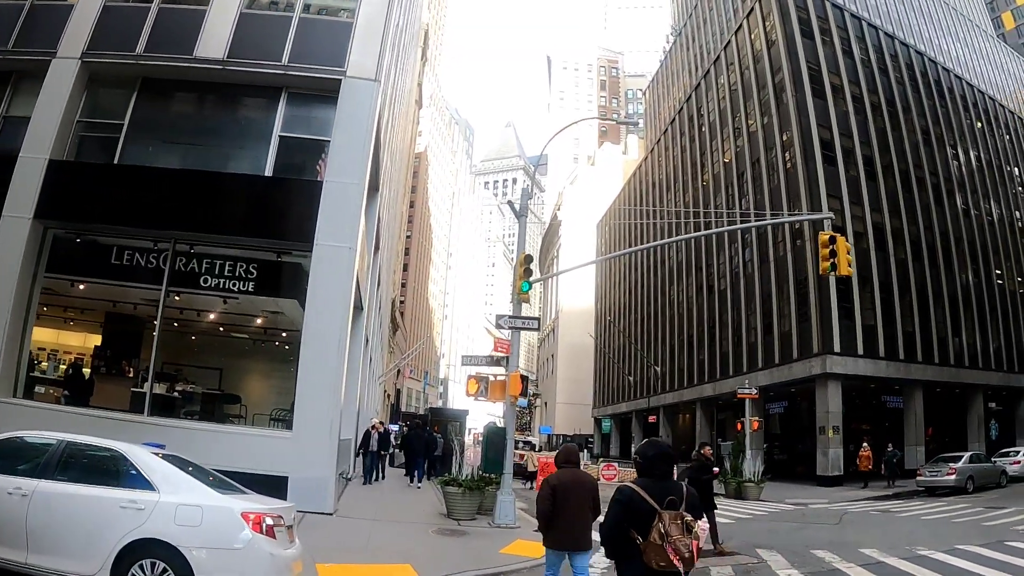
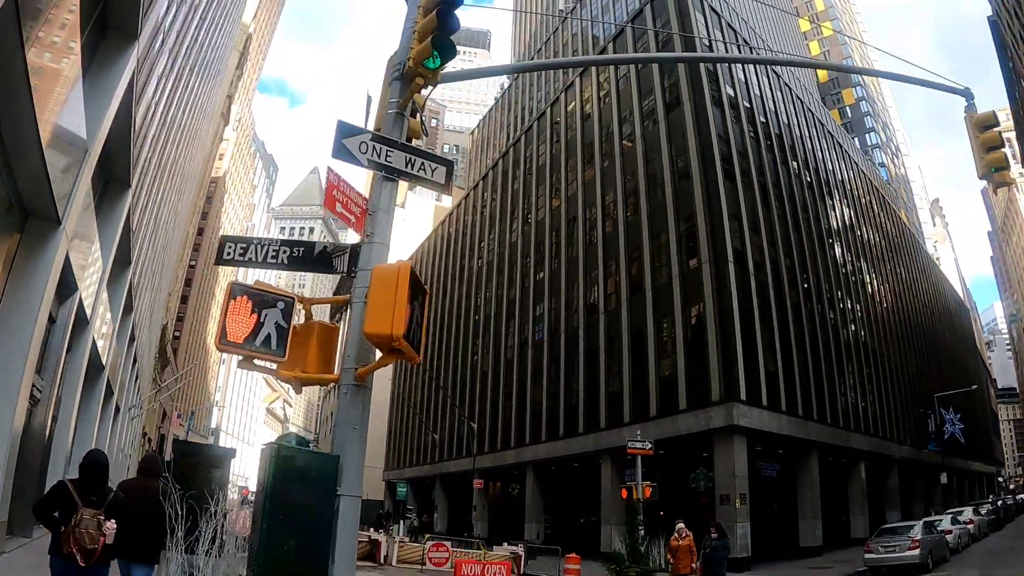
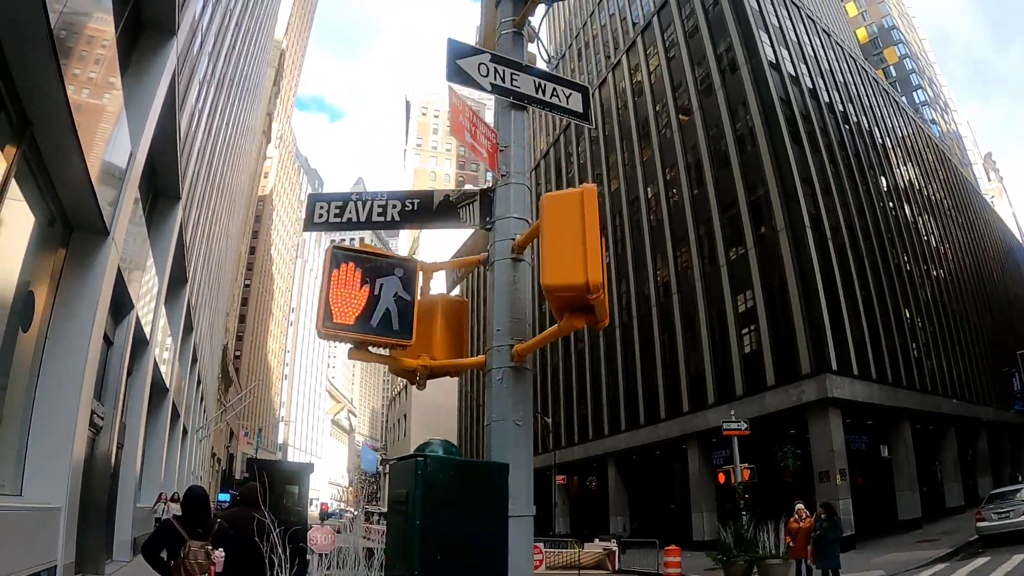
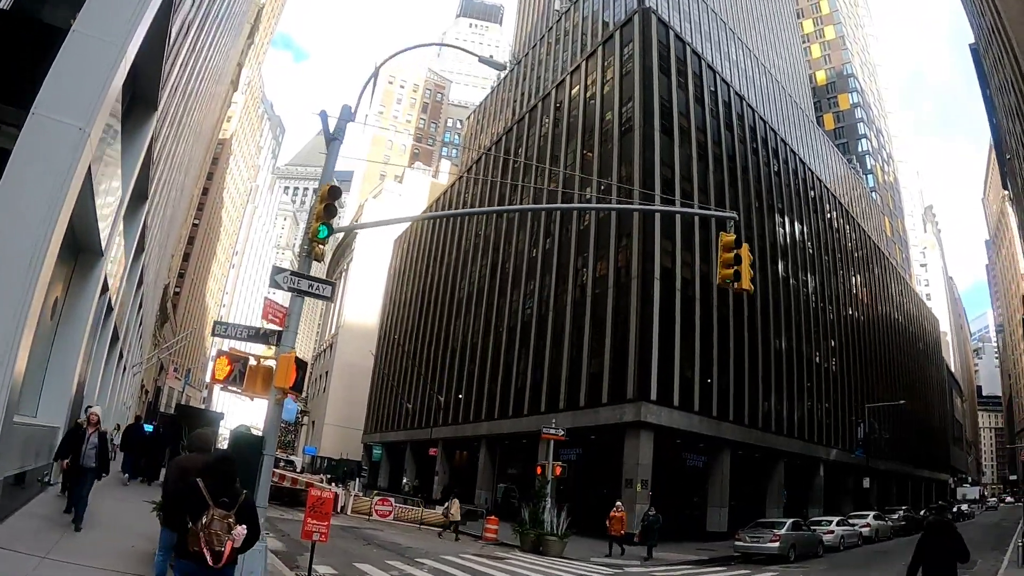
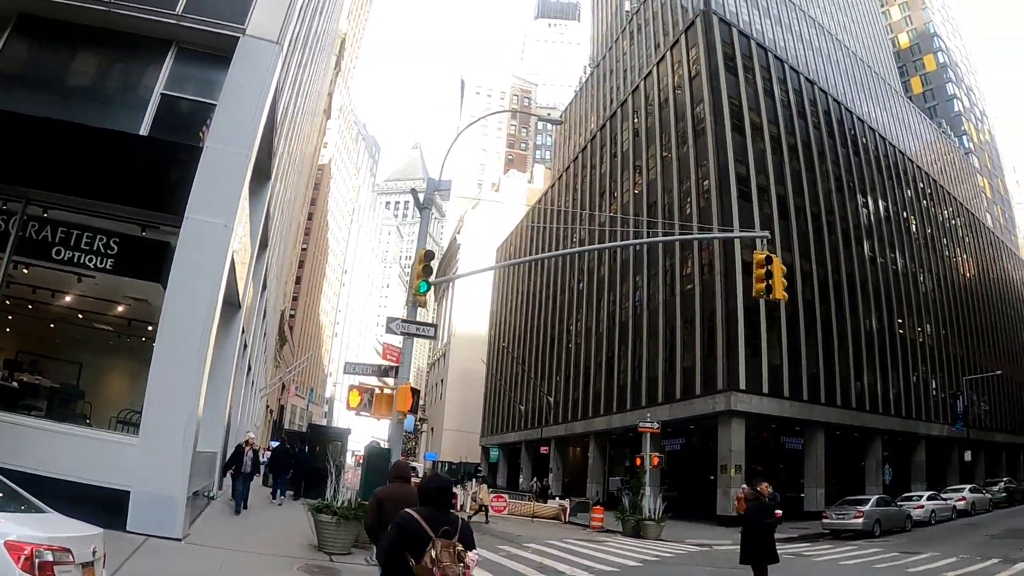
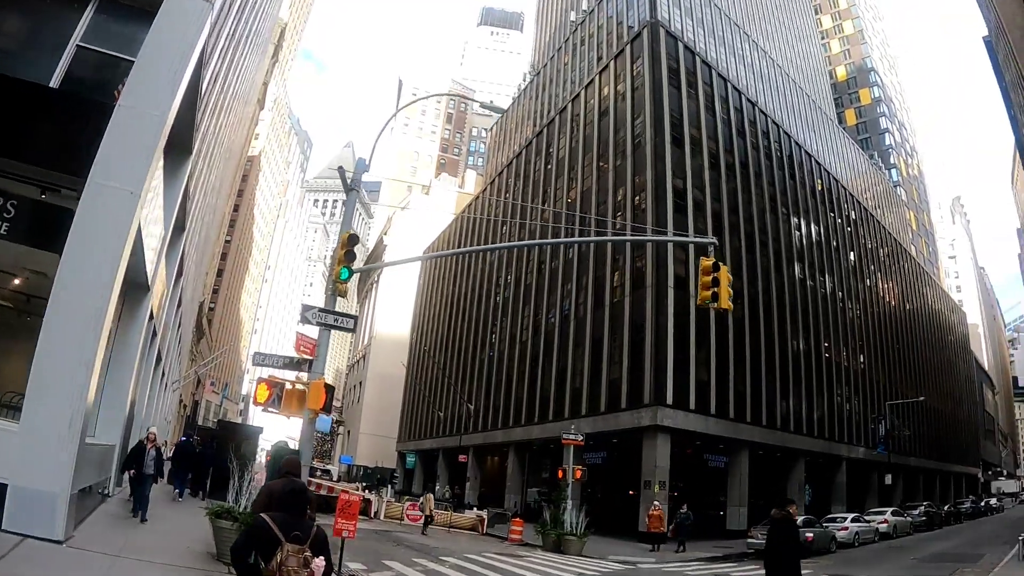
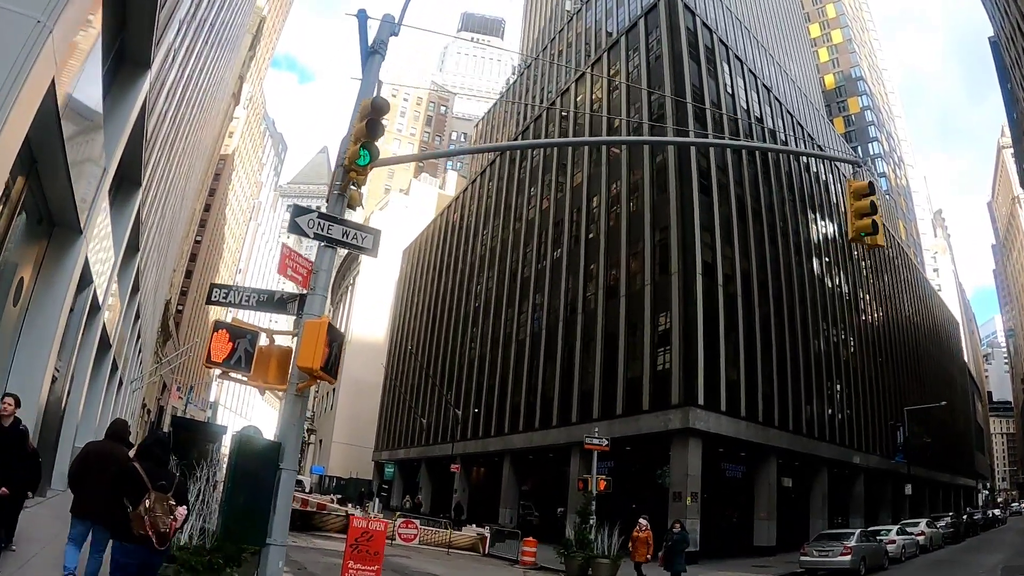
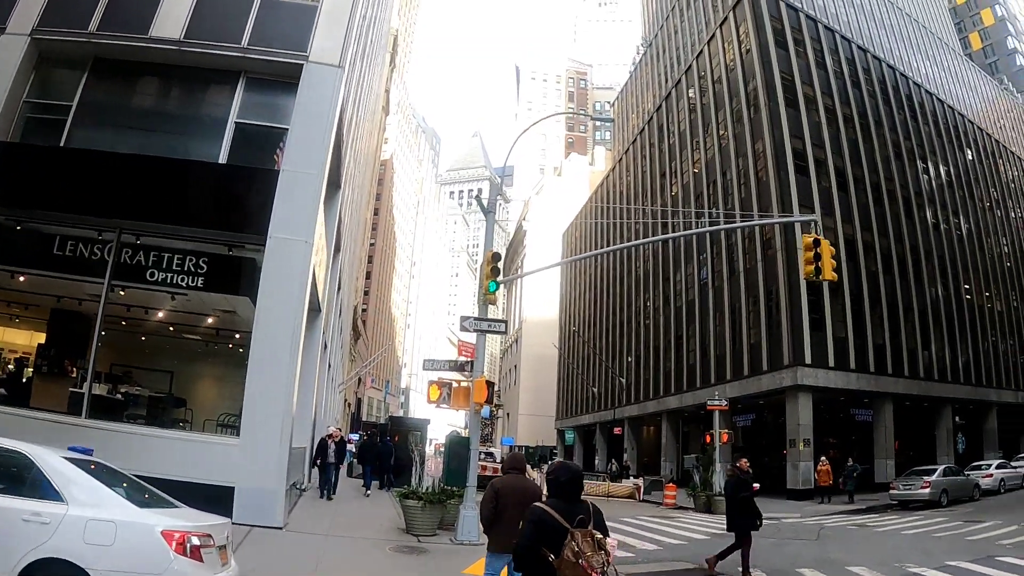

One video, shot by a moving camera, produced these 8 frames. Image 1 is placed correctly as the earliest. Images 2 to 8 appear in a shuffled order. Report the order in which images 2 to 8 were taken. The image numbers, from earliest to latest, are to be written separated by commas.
8, 5, 6, 4, 7, 2, 3
